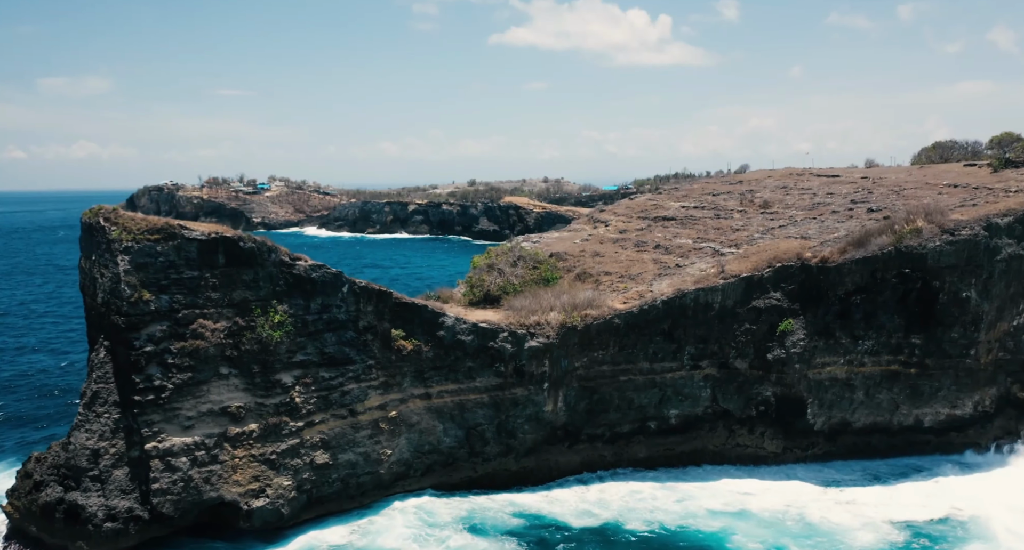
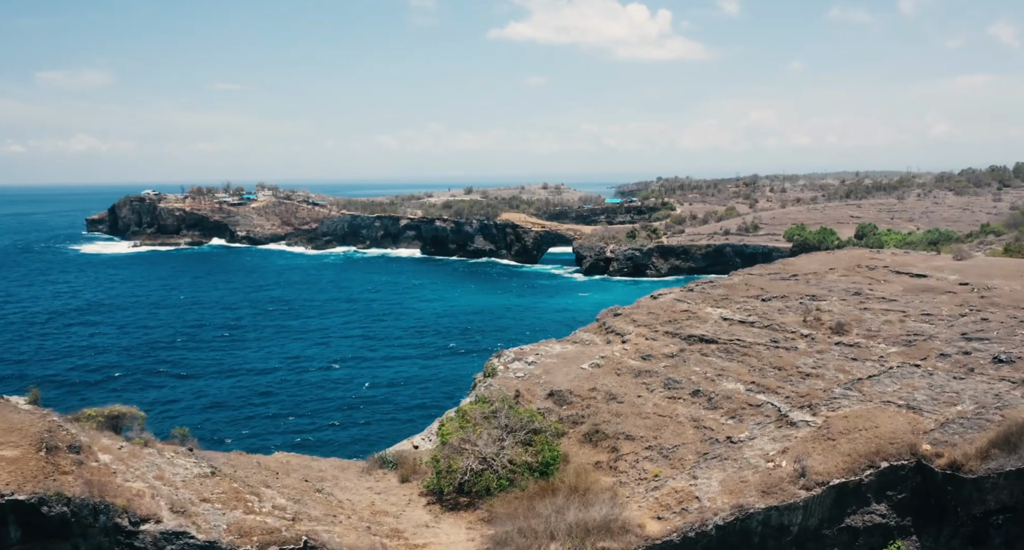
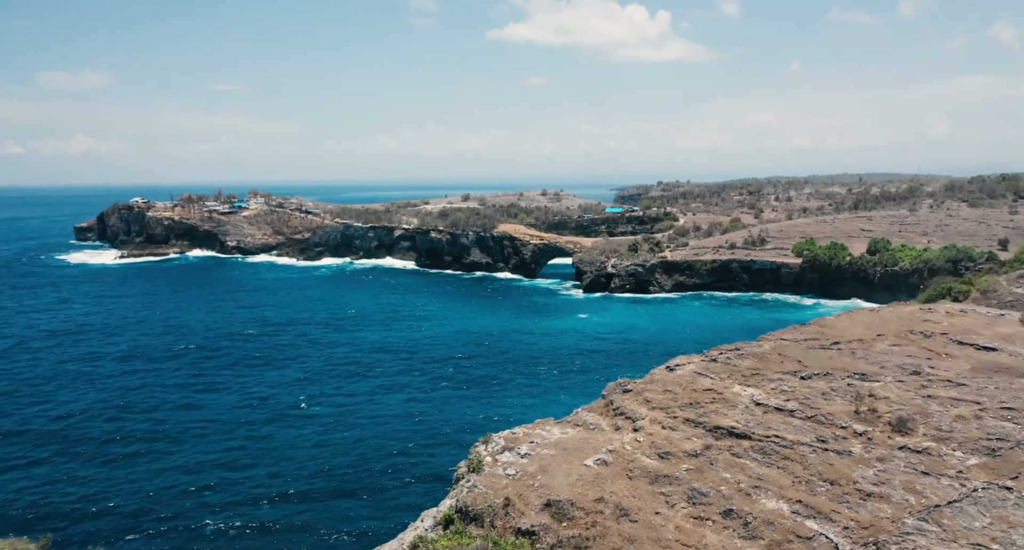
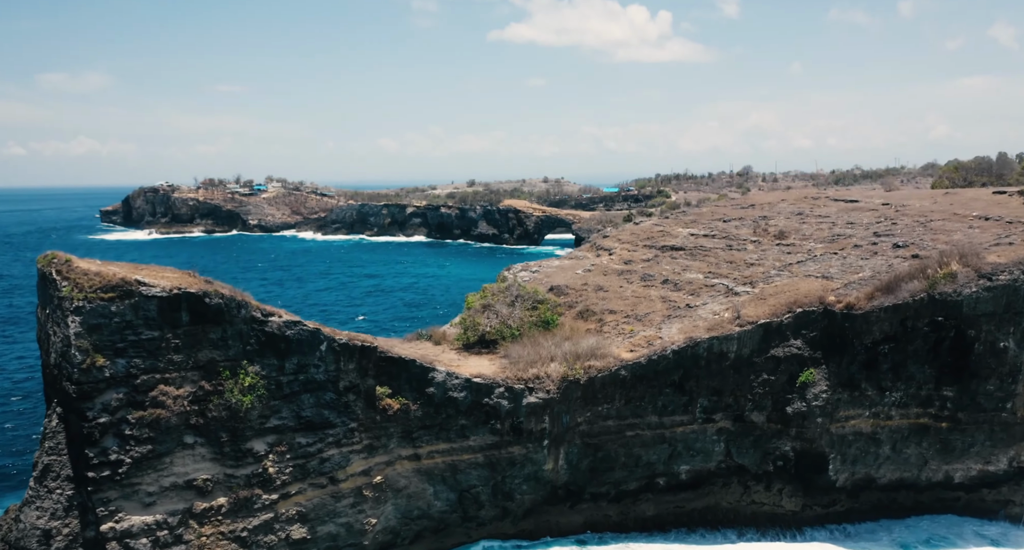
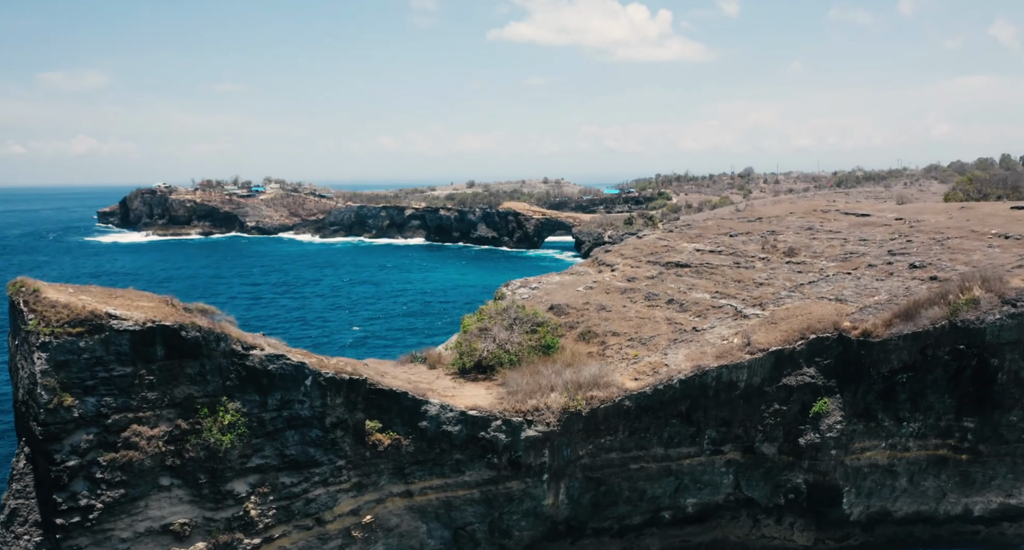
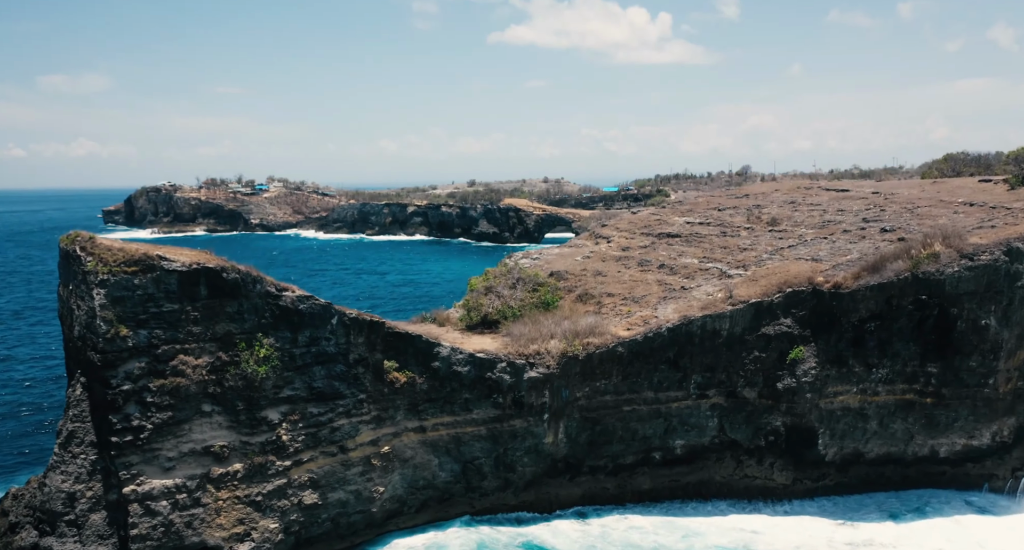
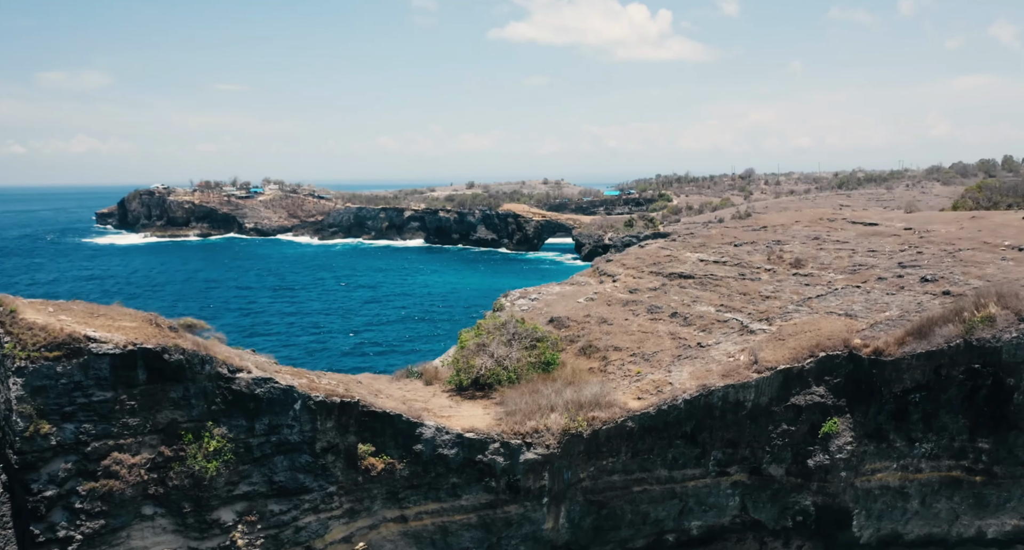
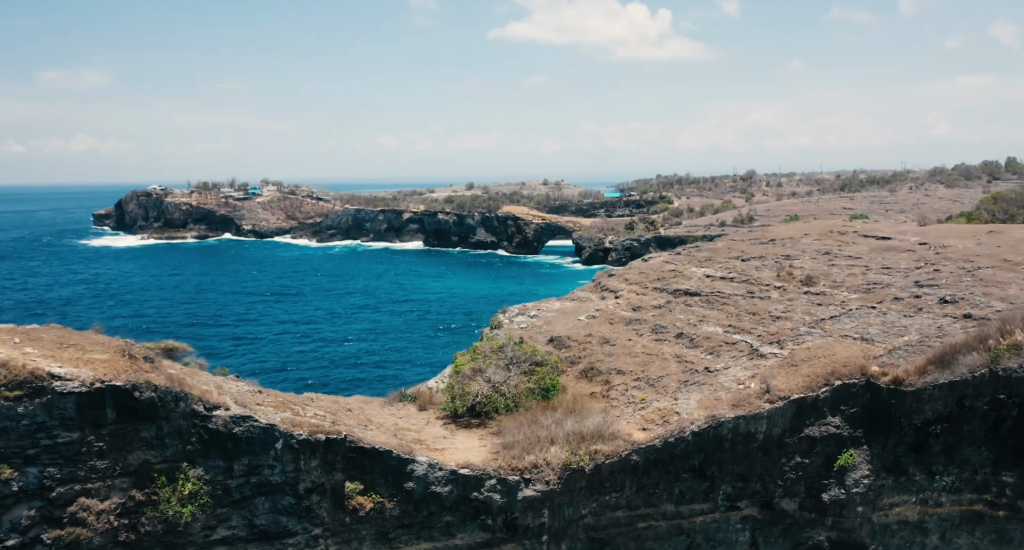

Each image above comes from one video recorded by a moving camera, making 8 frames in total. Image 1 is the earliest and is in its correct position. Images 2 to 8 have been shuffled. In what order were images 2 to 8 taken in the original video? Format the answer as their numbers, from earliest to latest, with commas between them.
6, 4, 5, 7, 8, 2, 3
